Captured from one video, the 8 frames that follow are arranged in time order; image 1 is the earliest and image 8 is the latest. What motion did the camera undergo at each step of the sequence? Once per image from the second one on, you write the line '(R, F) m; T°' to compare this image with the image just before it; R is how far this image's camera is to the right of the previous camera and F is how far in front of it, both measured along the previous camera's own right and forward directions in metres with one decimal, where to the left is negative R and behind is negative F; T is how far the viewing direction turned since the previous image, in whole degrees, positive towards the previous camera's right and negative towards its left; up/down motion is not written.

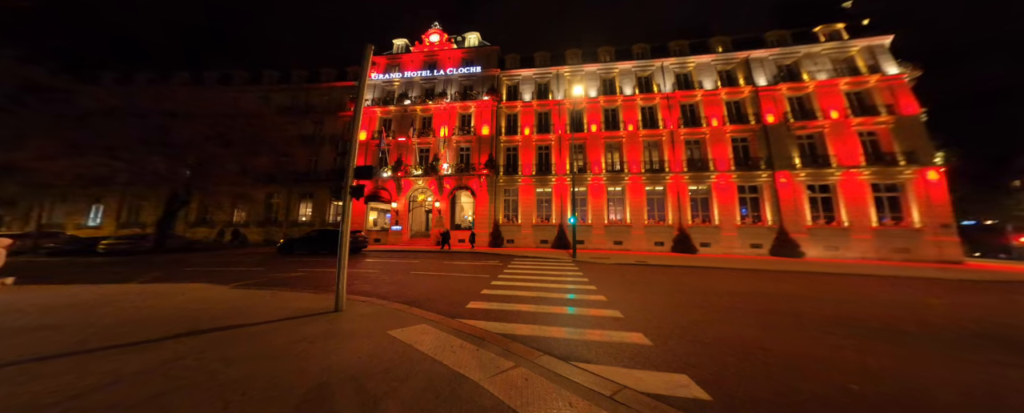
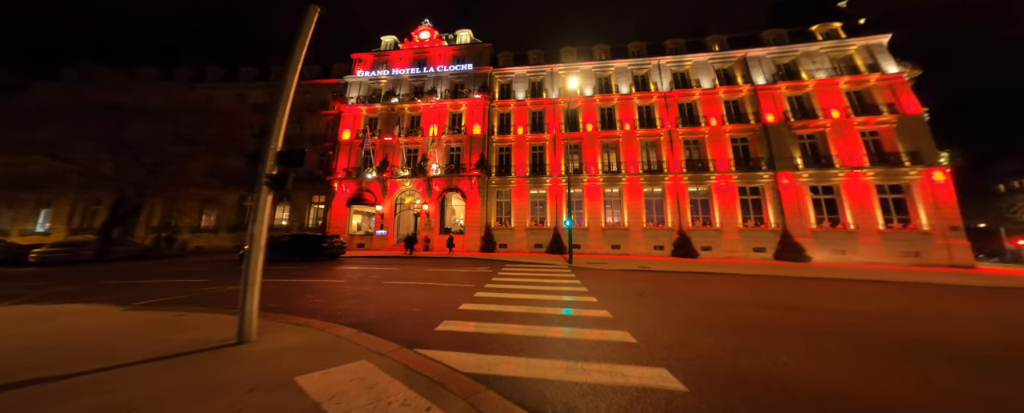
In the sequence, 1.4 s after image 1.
(+0.3, +1.2) m; +1°
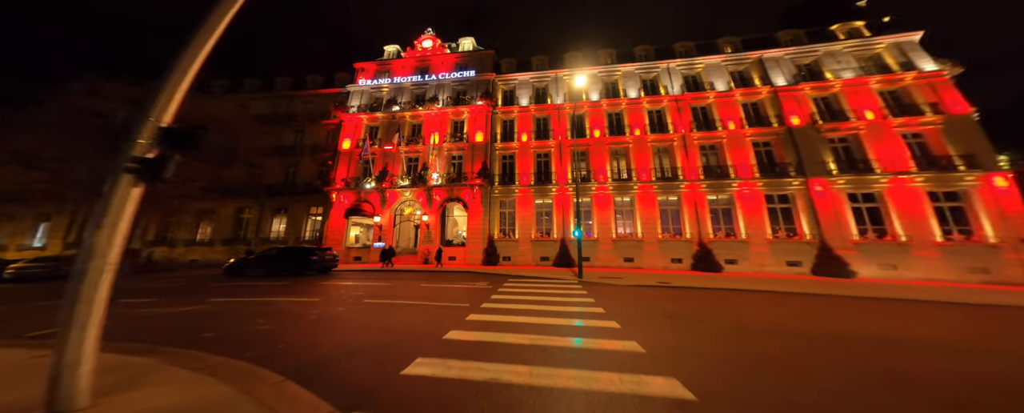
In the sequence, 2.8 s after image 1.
(+0.2, +1.3) m; -2°
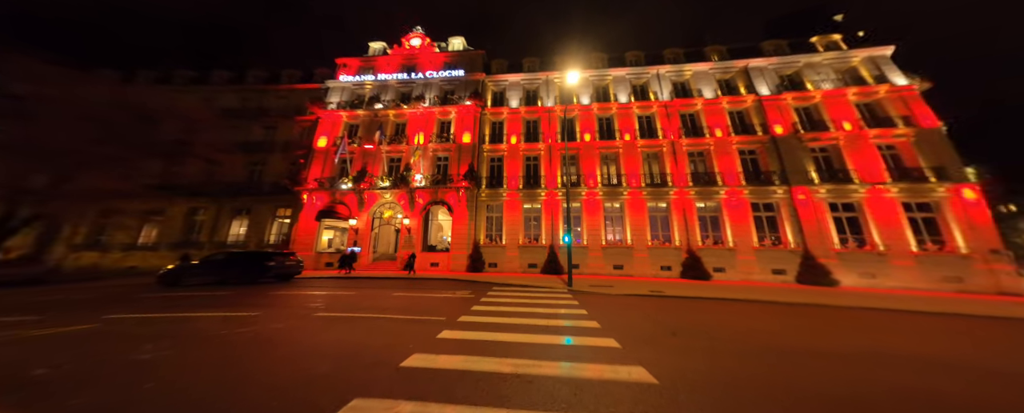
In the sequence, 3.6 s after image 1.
(+0.1, +0.9) m; +3°
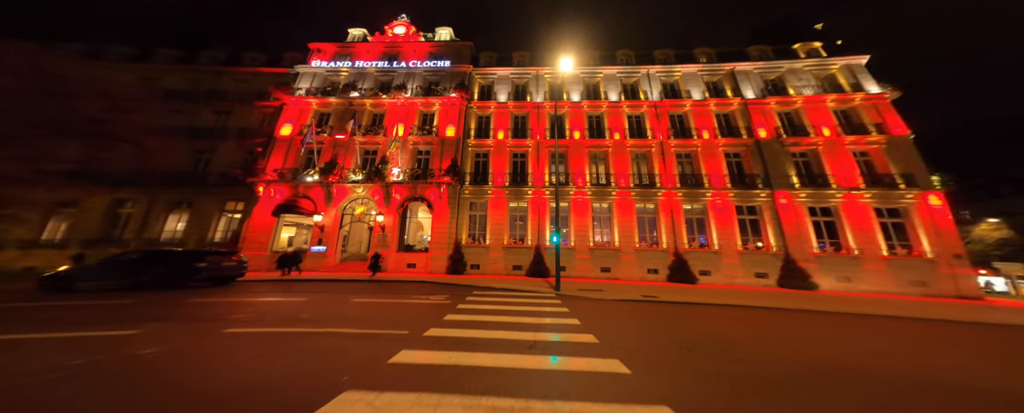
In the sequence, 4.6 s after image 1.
(0.0, +1.1) m; +4°
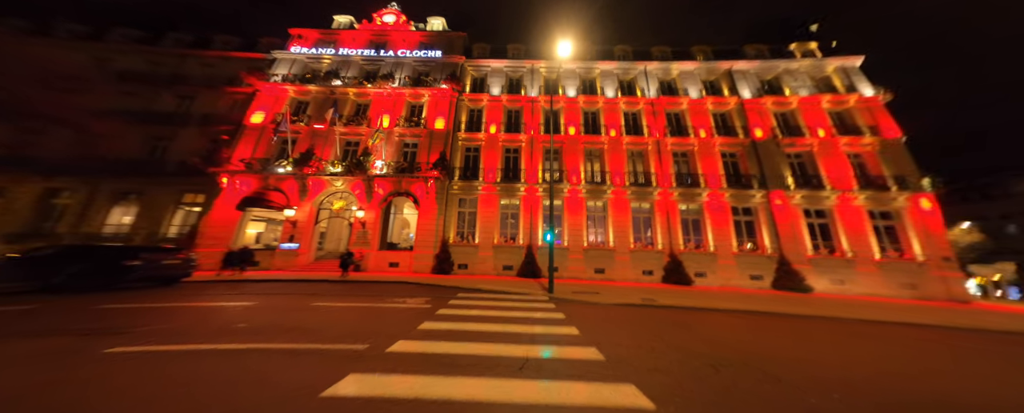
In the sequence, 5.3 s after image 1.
(0.0, +1.0) m; +2°
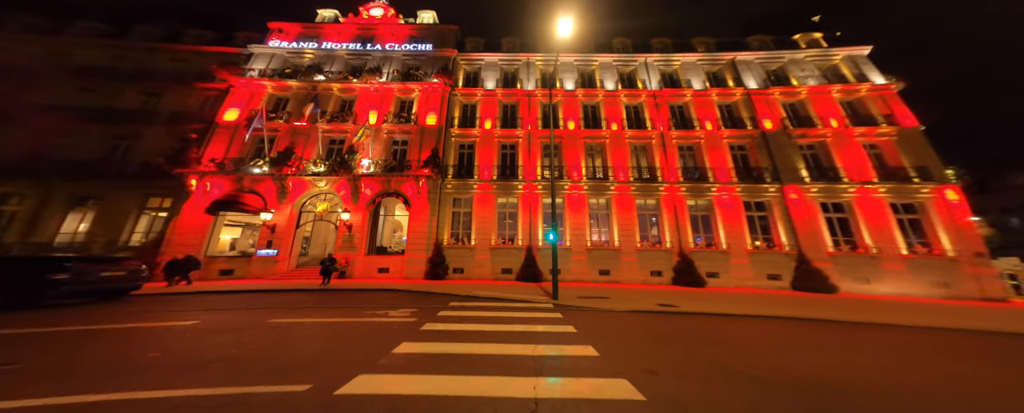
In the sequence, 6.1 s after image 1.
(+0.1, +1.2) m; 0°
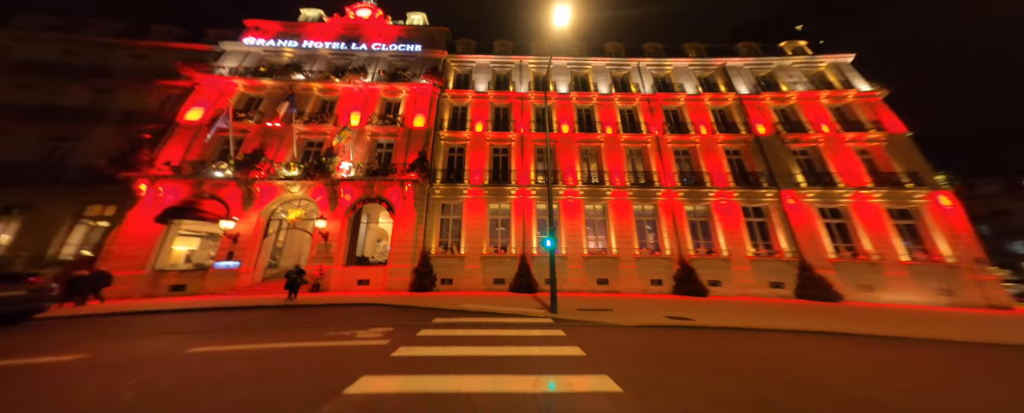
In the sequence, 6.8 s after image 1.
(0.0, +1.0) m; +2°
